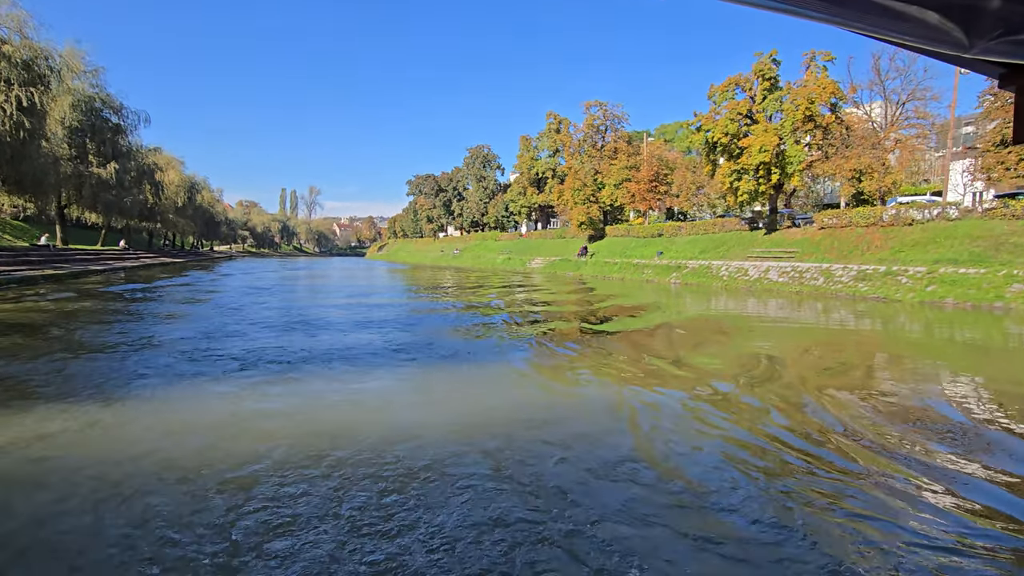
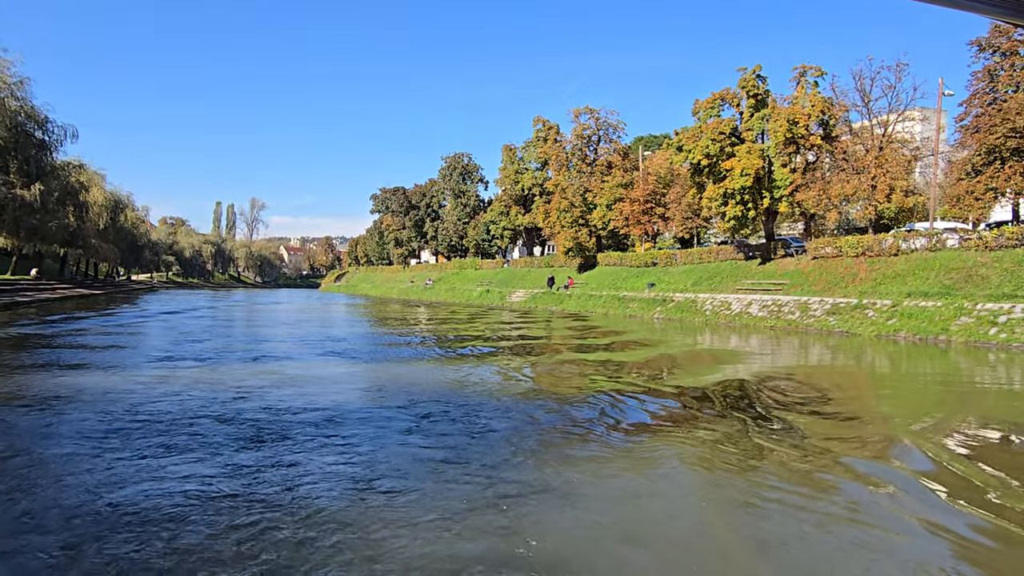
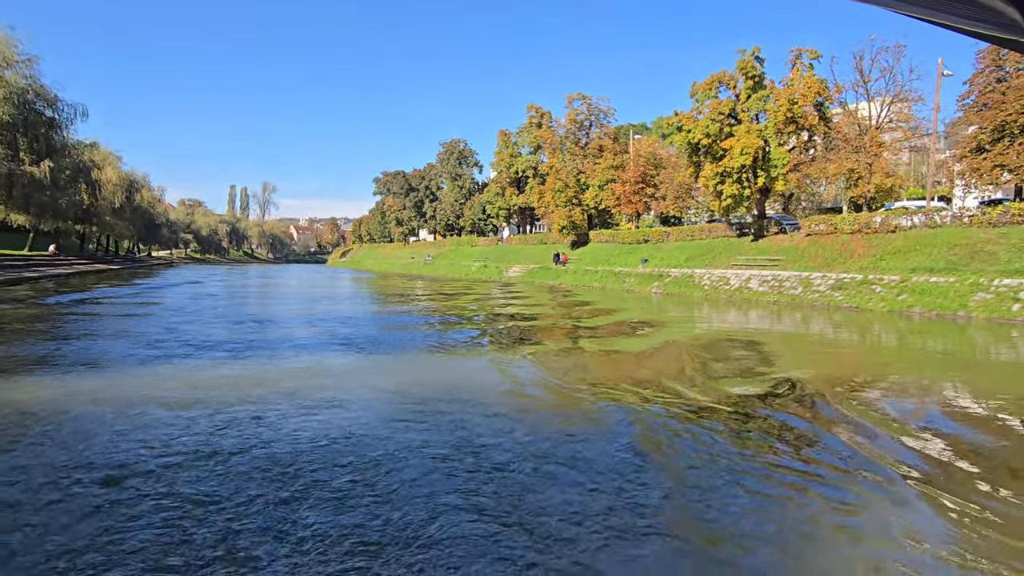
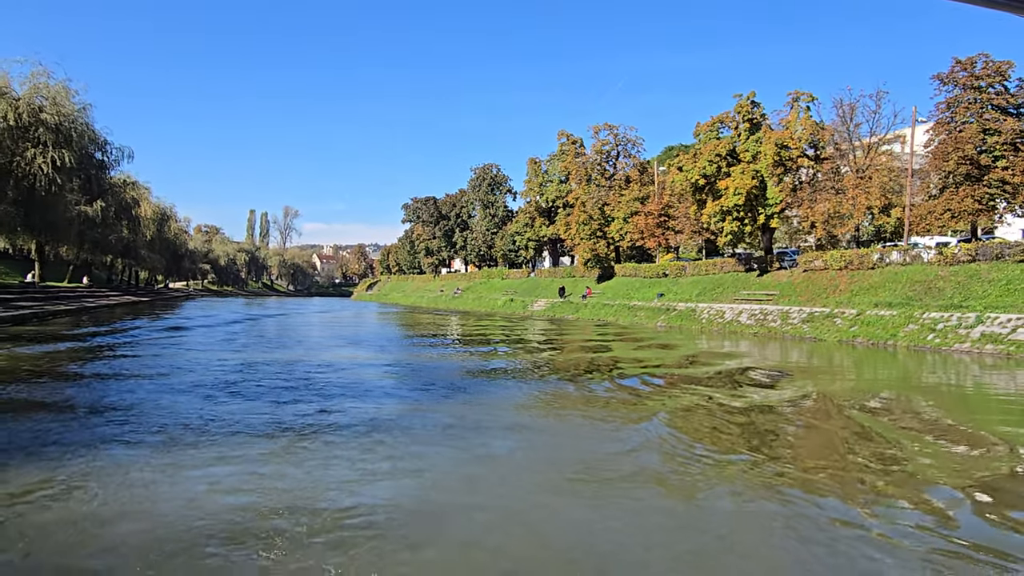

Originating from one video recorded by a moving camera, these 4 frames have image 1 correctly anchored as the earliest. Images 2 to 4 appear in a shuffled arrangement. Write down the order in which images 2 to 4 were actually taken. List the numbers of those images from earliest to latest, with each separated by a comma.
3, 2, 4
